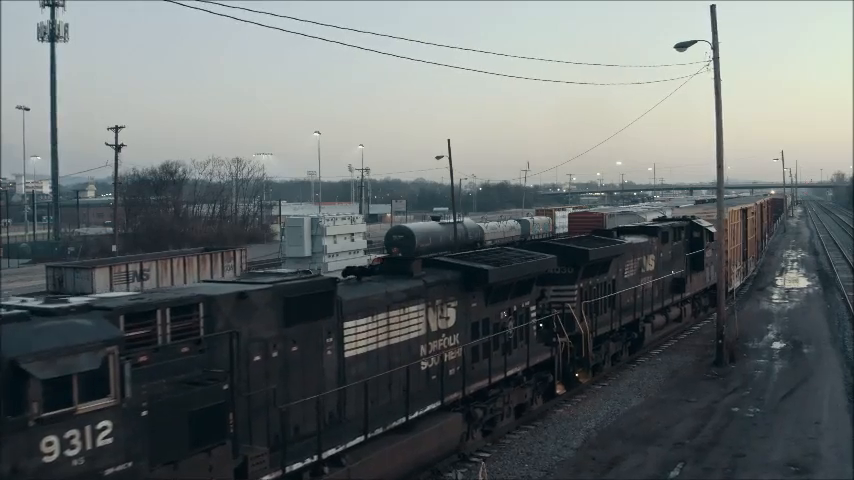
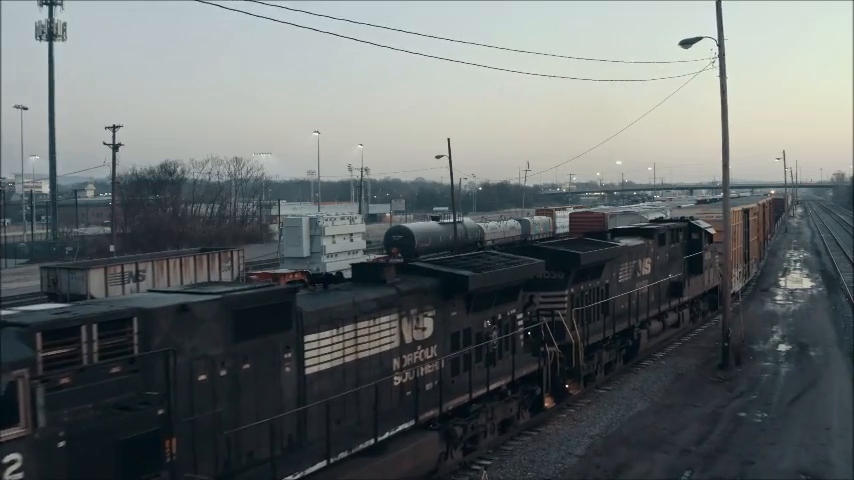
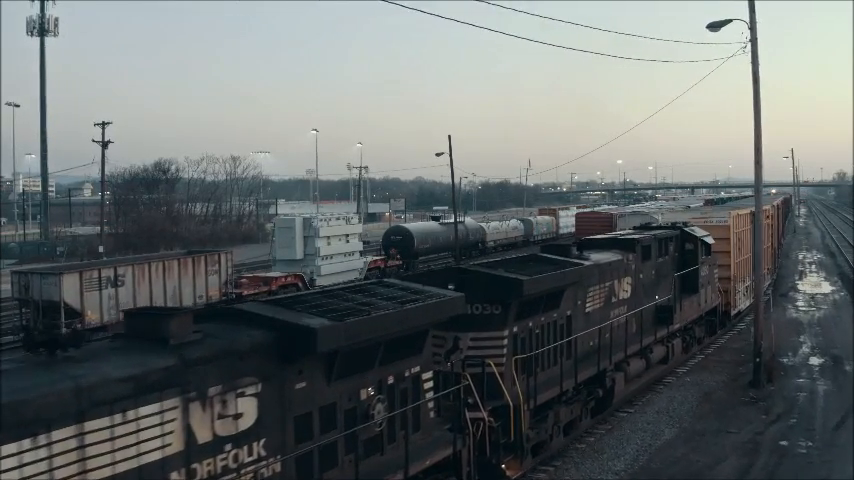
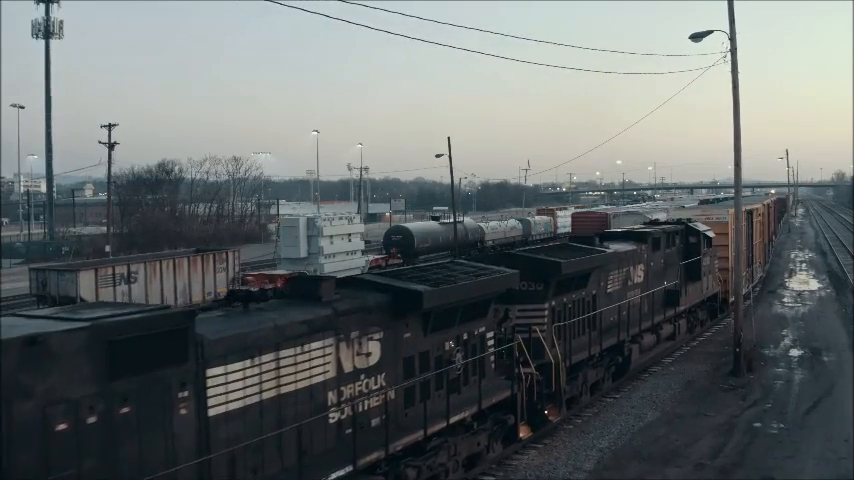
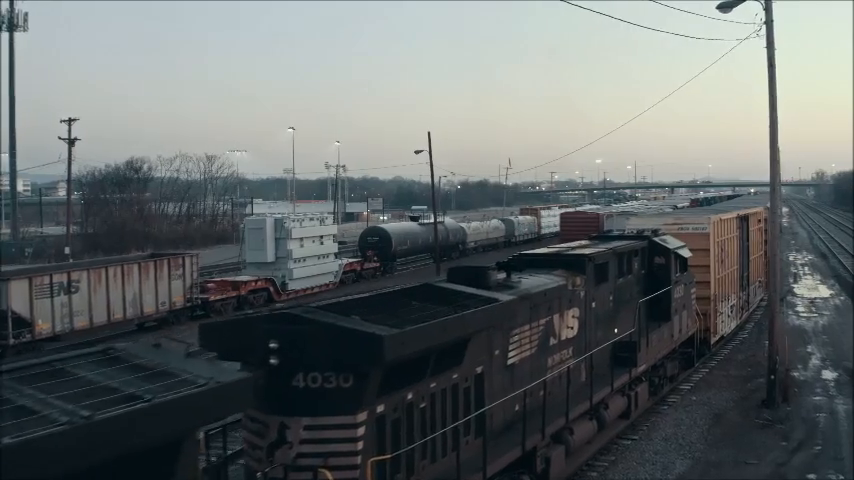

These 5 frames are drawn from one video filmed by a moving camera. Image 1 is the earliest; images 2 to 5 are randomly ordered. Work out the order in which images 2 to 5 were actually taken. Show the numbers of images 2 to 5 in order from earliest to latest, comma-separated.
2, 4, 3, 5
